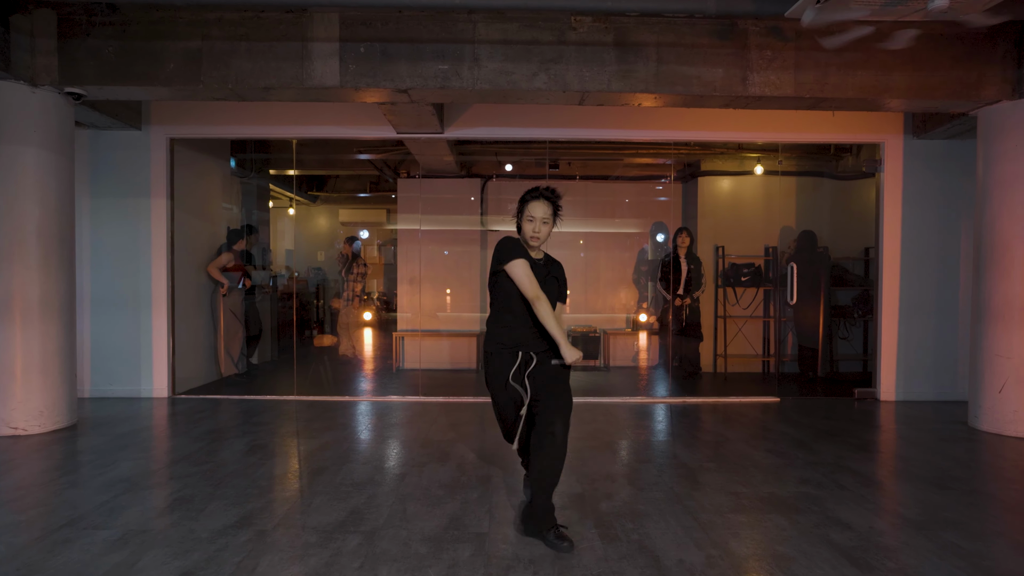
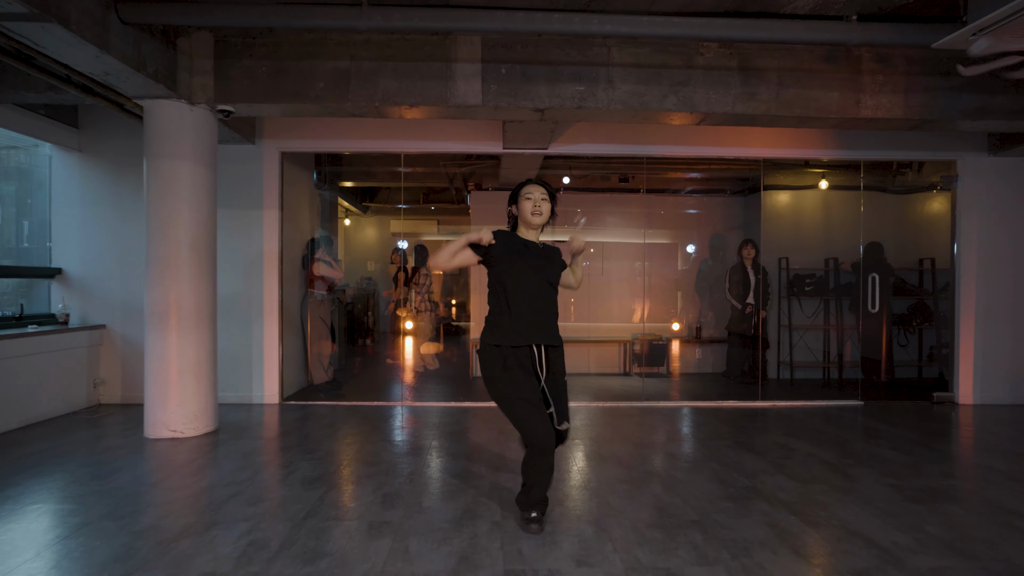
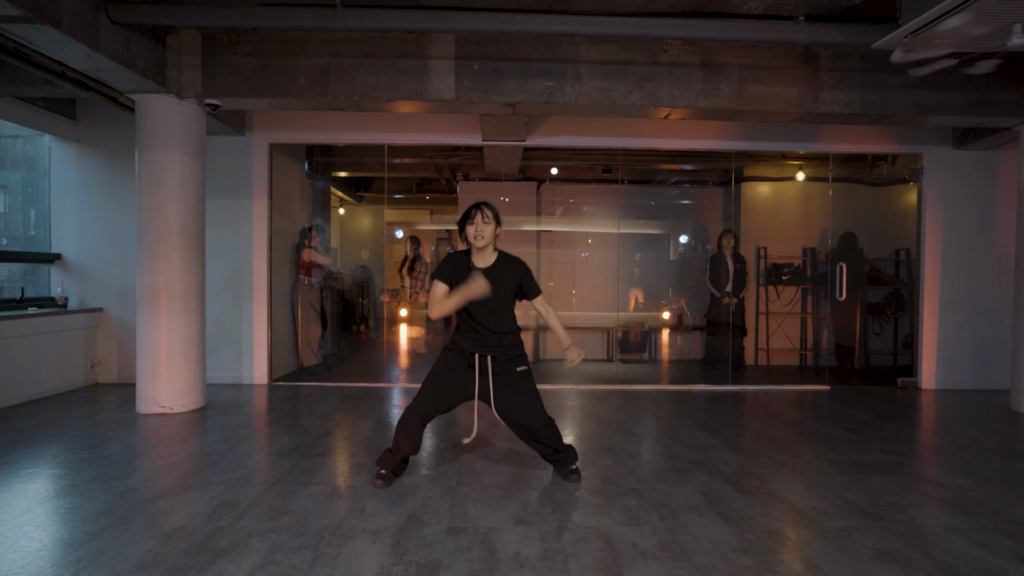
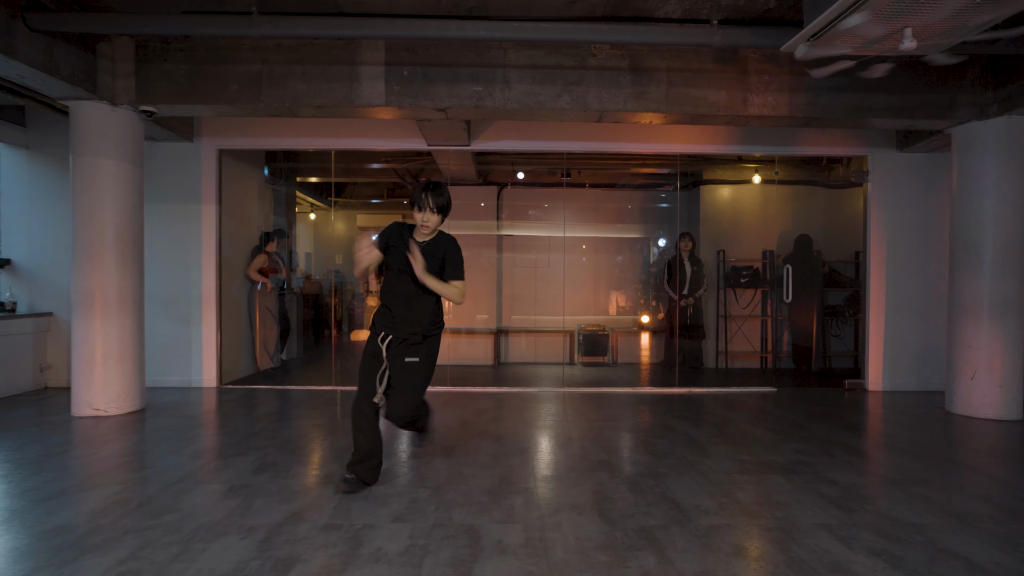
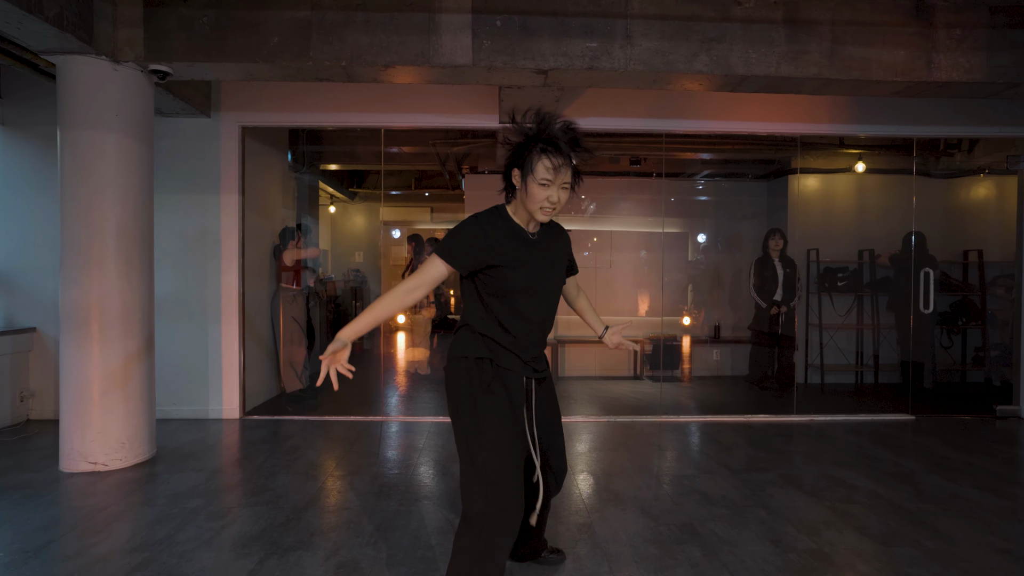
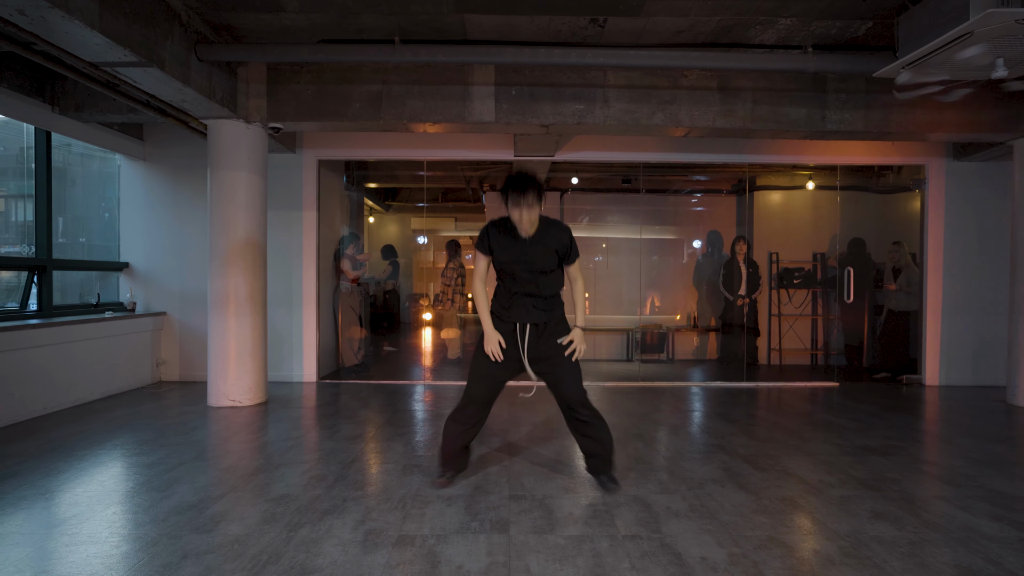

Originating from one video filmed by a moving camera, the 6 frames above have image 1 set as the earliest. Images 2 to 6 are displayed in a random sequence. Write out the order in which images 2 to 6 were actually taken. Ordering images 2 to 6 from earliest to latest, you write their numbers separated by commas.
4, 3, 5, 2, 6
